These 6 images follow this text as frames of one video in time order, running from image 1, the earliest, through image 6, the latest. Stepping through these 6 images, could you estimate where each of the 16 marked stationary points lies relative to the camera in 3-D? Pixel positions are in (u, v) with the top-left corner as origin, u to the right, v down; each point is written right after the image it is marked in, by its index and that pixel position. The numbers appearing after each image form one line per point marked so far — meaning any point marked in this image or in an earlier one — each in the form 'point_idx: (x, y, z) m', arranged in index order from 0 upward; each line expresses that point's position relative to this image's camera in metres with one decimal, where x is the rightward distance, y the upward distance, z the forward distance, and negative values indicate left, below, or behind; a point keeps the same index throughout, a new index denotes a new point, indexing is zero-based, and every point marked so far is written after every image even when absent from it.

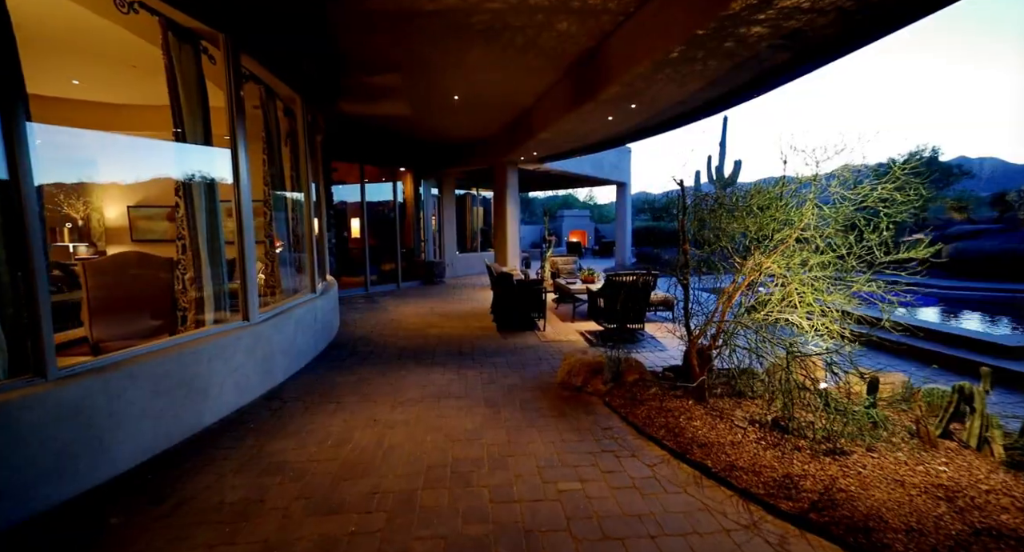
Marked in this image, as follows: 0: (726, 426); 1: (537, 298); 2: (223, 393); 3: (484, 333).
0: (+1.3, -0.9, +2.7) m
1: (+0.3, -0.3, +5.8) m
2: (-2.1, -0.9, +3.1) m
3: (-0.4, -0.8, +5.6) m
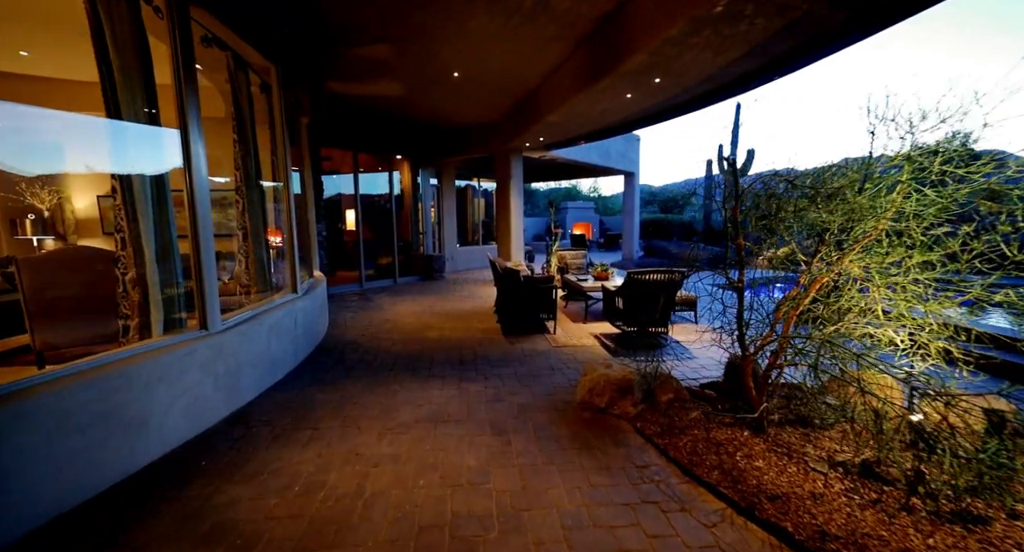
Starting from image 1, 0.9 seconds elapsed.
0: (+1.4, -0.9, +2.1) m
1: (+0.4, -0.3, +5.3) m
2: (-2.0, -0.9, +2.6) m
3: (-0.3, -0.7, +5.0) m
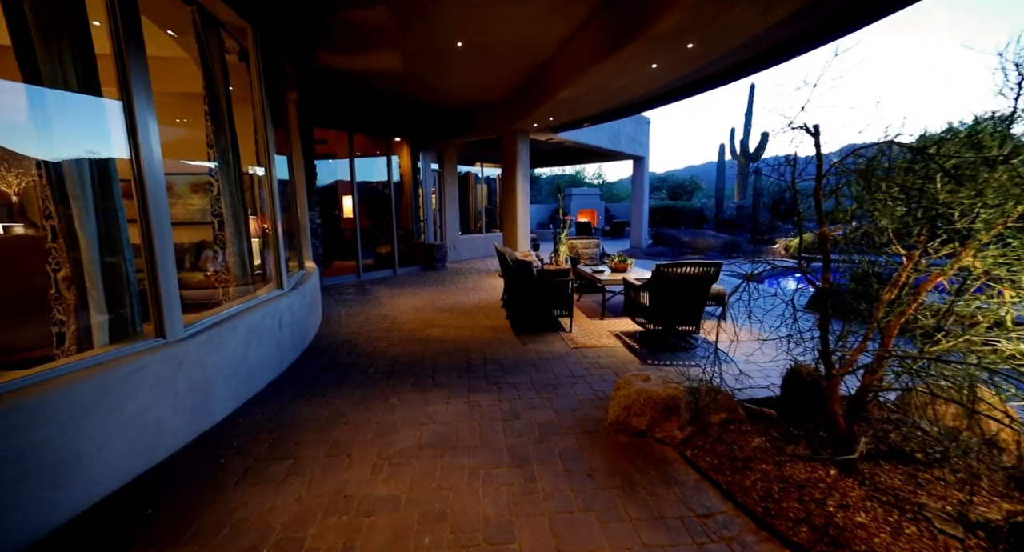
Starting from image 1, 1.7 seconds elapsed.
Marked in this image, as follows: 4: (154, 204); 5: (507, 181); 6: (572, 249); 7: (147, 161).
0: (+1.5, -1.0, +1.6) m
1: (+0.5, -0.2, +4.8) m
2: (-1.9, -0.9, +2.1) m
3: (-0.2, -0.6, +4.5) m
4: (-2.0, +0.4, +2.4) m
5: (-0.1, +1.9, +8.7) m
6: (+1.0, +0.5, +7.4) m
7: (-2.0, +0.6, +2.3) m
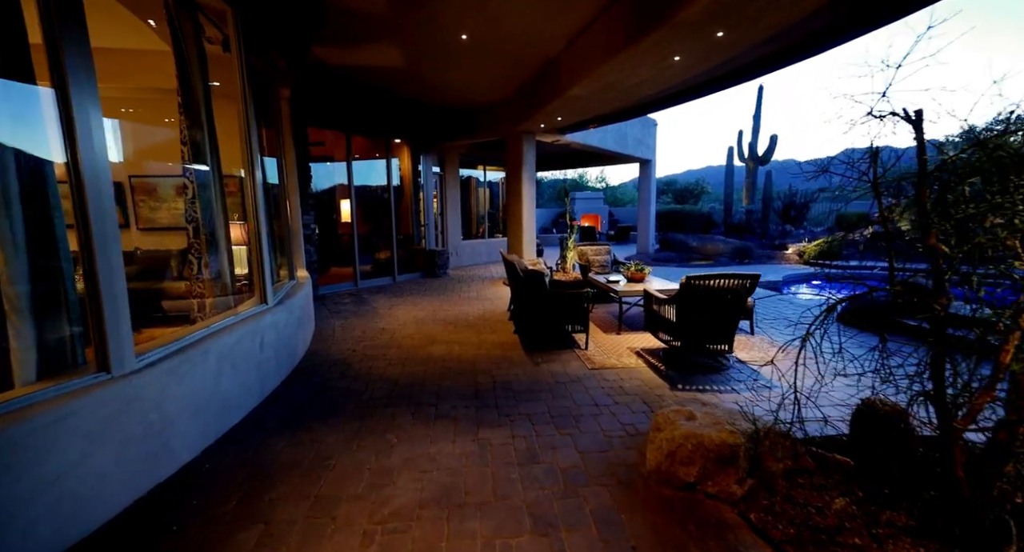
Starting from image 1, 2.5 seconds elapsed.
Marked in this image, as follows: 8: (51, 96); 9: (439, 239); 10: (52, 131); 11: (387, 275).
0: (+1.6, -1.0, +1.2) m
1: (+0.6, -0.3, +4.3) m
2: (-1.8, -0.9, +1.7) m
3: (-0.1, -0.8, +4.1) m
4: (-1.9, +0.3, +1.9) m
5: (0.0, +1.8, +8.3) m
6: (+1.1, +0.3, +7.0) m
7: (-1.9, +0.5, +1.9) m
8: (-2.0, +0.8, +1.9) m
9: (-1.7, +0.8, +9.9) m
10: (-2.0, +0.7, +1.9) m
11: (-2.4, 0.0, +8.4) m
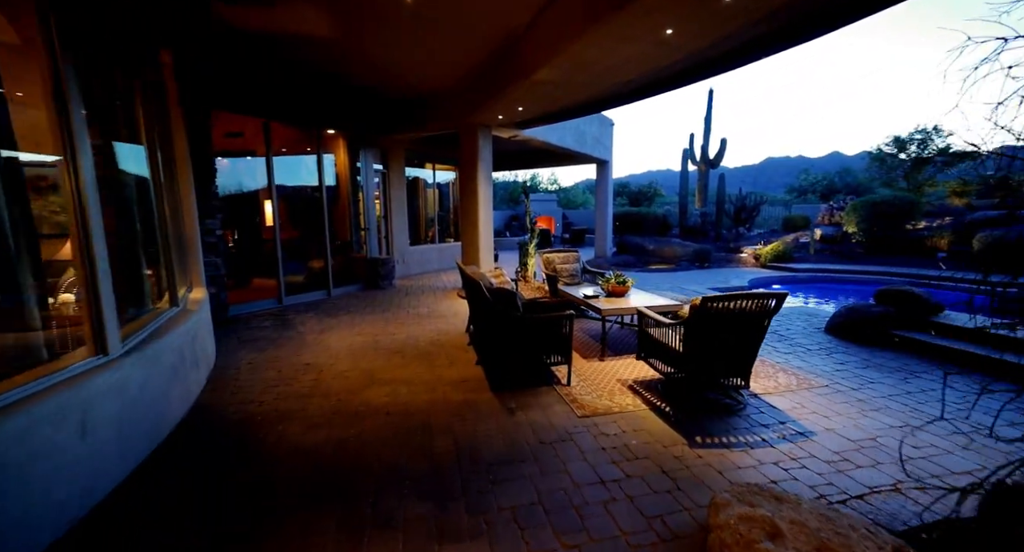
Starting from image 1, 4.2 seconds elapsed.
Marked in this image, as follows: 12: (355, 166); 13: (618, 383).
0: (+1.7, -1.2, +0.5) m
1: (+0.3, -0.5, +3.5) m
2: (-1.8, -1.1, +0.5) m
3: (-0.3, -0.9, +3.2) m
4: (-1.9, +0.1, +0.8) m
5: (-0.8, +1.6, +7.4) m
6: (+0.5, +0.2, +6.2) m
7: (-1.9, +0.4, +0.8) m
8: (-2.0, +0.7, +0.7) m
9: (-2.6, +0.6, +8.8) m
10: (-2.0, +0.5, +0.8) m
11: (-3.2, -0.2, +7.2) m
12: (-2.9, +2.0, +7.8) m
13: (+0.9, -0.9, +3.5) m
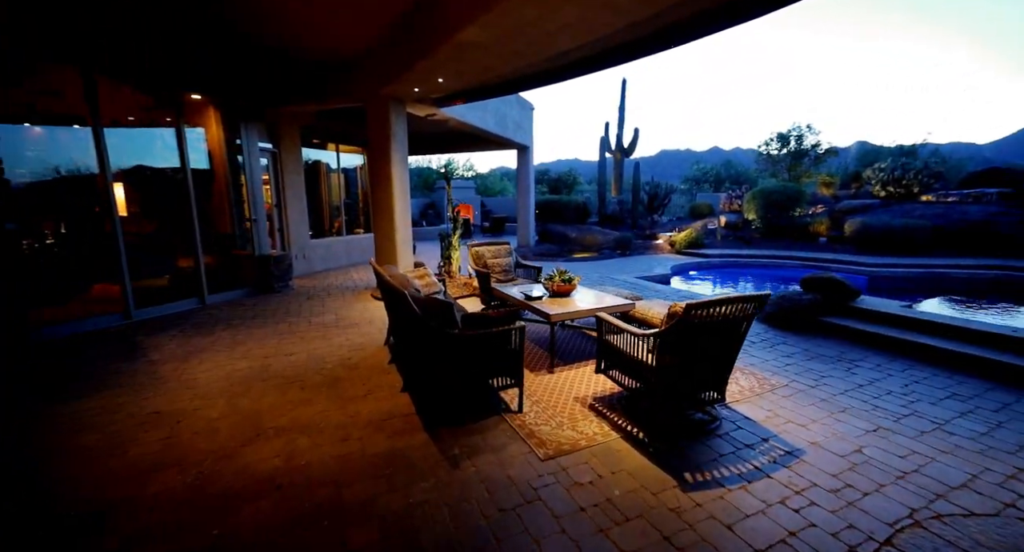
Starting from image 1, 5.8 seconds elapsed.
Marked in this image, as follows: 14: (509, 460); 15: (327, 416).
0: (+1.9, -1.2, +0.1) m
1: (-0.1, -0.5, +2.8) m
2: (-1.5, -1.3, -0.5) m
3: (-0.6, -1.0, +2.4) m
4: (-1.7, 0.0, -0.2) m
5: (-2.0, +1.6, +6.4) m
6: (-0.4, +0.2, +5.5) m
7: (-1.8, +0.2, -0.3) m
8: (-1.9, +0.5, -0.4) m
9: (-4.0, +0.6, +7.4) m
10: (-1.9, +0.3, -0.3) m
11: (-4.2, -0.2, +5.7) m
12: (-4.1, +2.0, +6.4) m
13: (+0.5, -0.9, +3.0) m
14: (0.0, -1.0, +2.3) m
15: (-1.2, -0.9, +2.8) m
